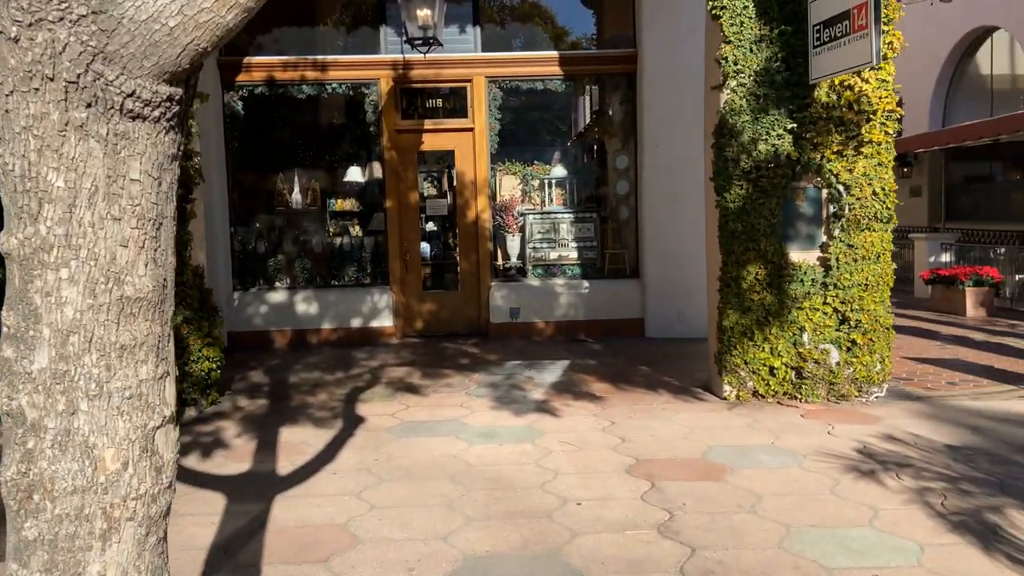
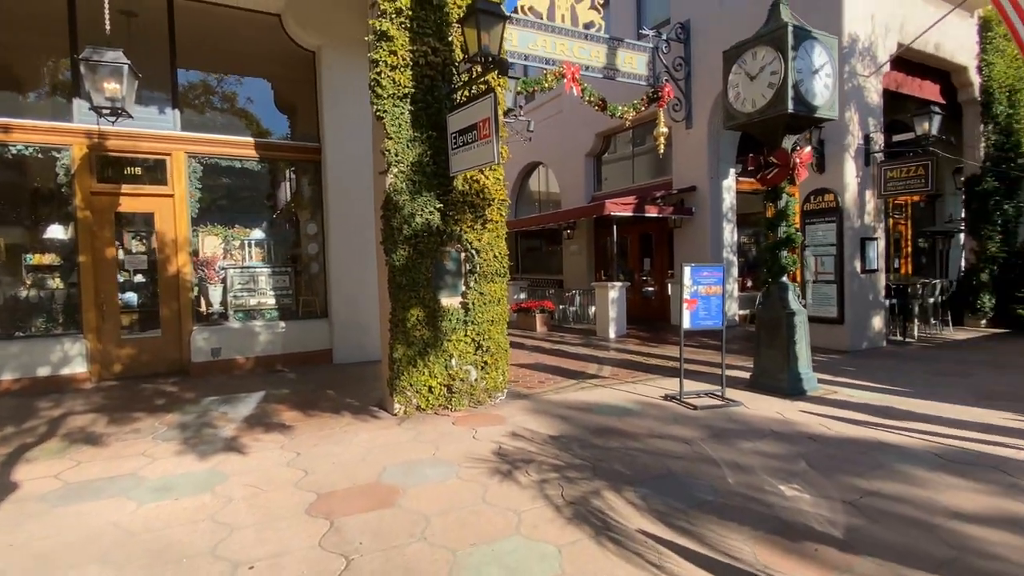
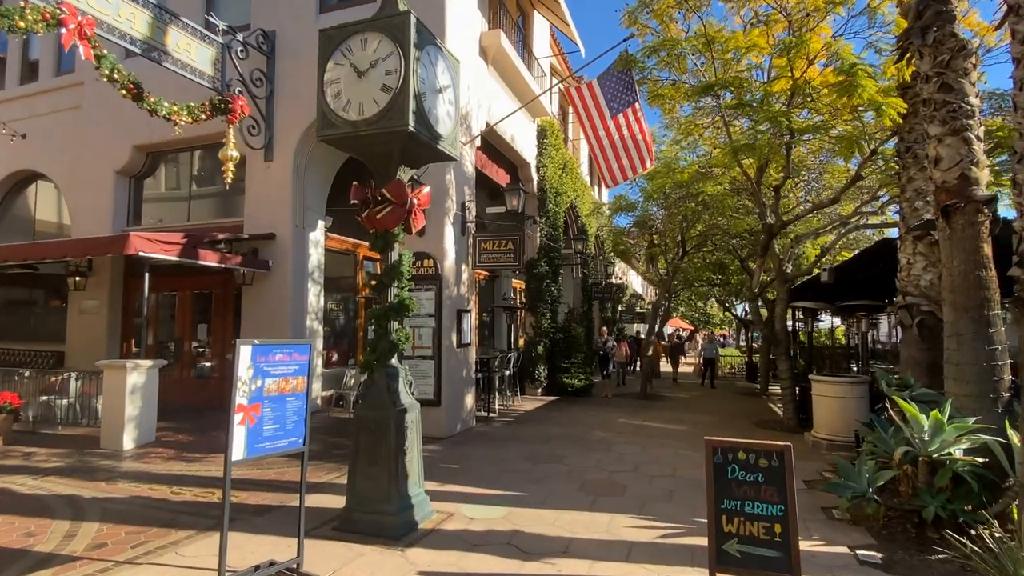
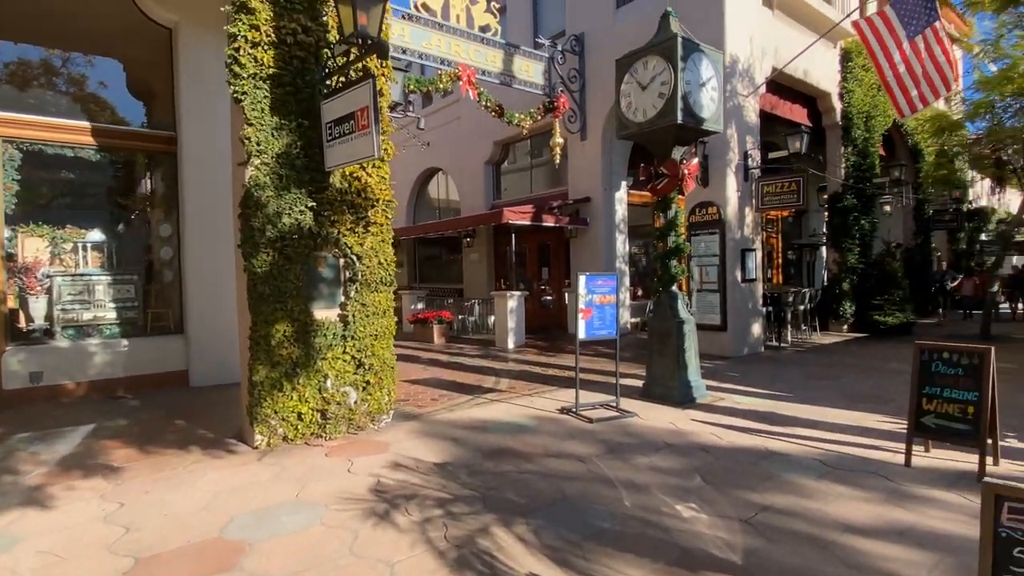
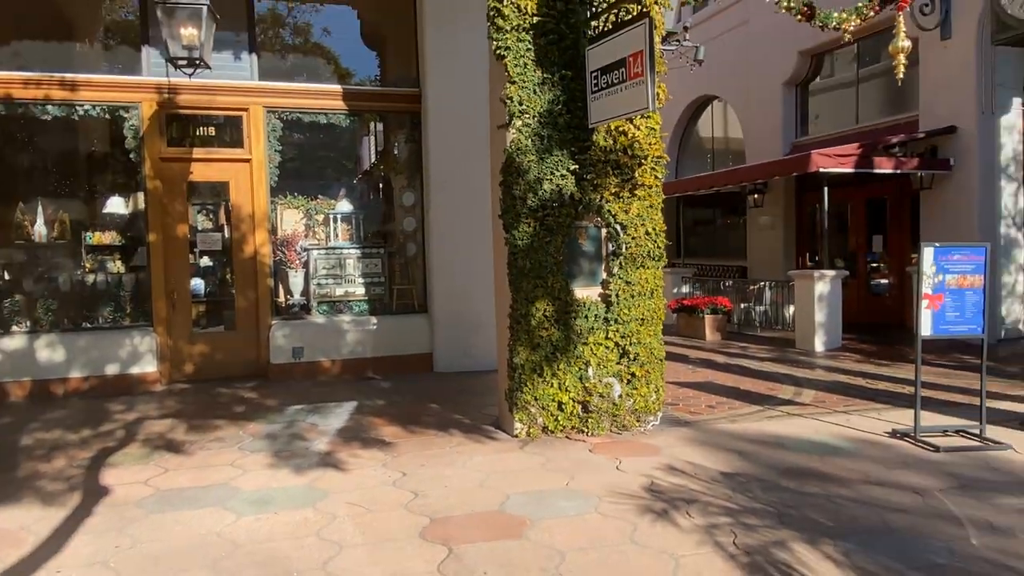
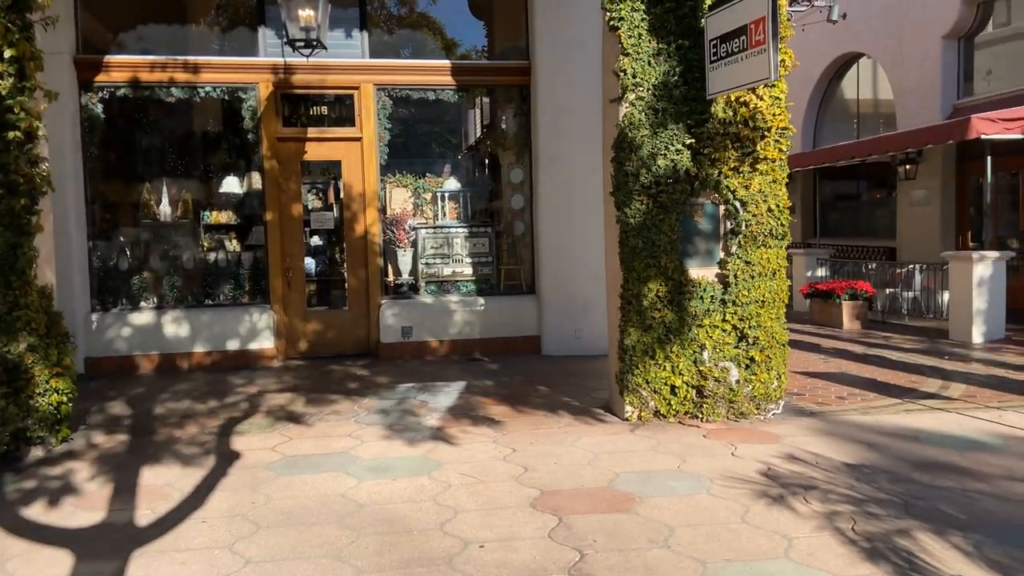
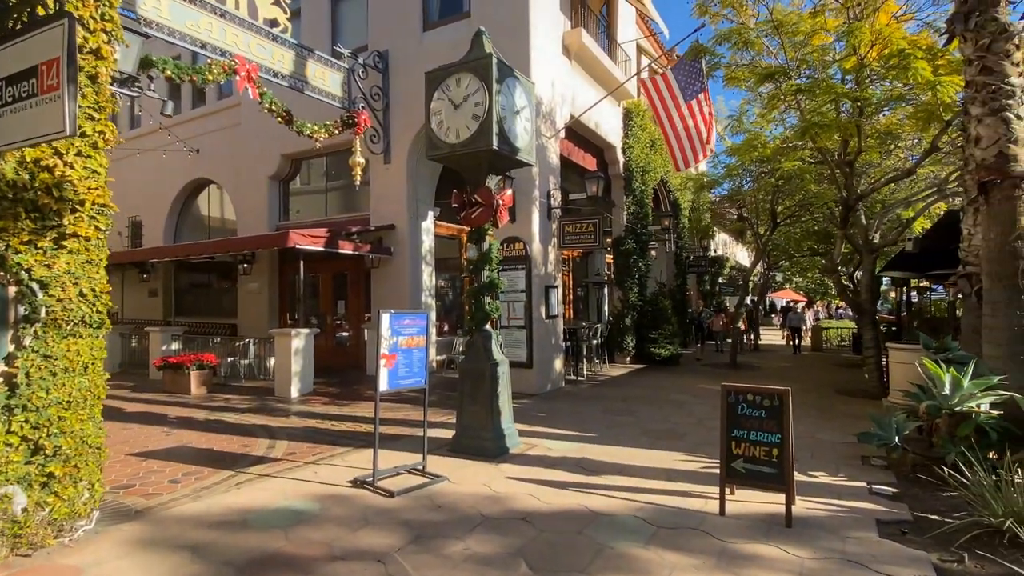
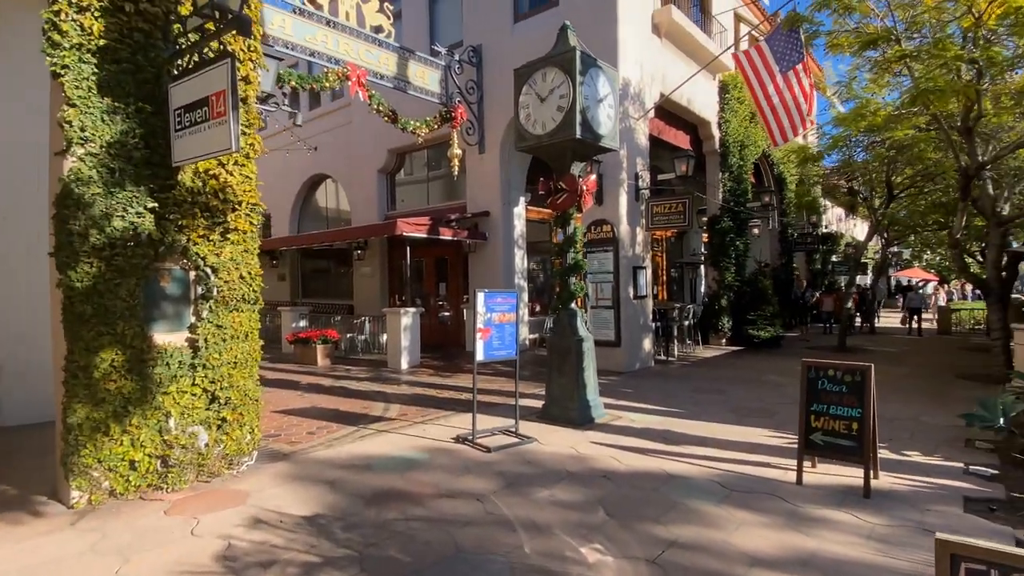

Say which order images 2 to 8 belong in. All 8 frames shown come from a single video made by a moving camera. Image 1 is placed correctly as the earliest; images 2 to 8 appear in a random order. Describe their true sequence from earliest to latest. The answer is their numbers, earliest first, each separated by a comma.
6, 5, 2, 4, 8, 7, 3
